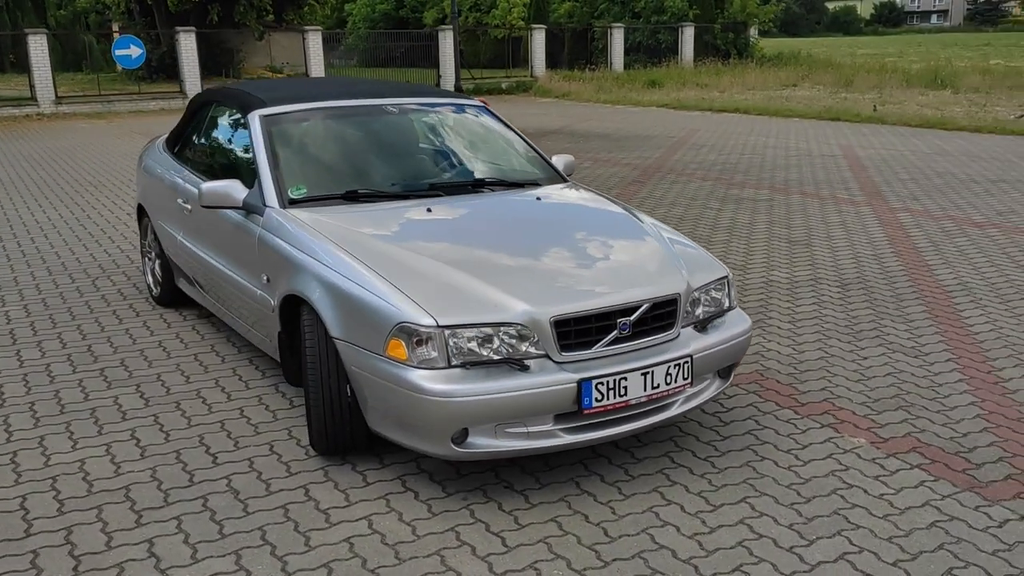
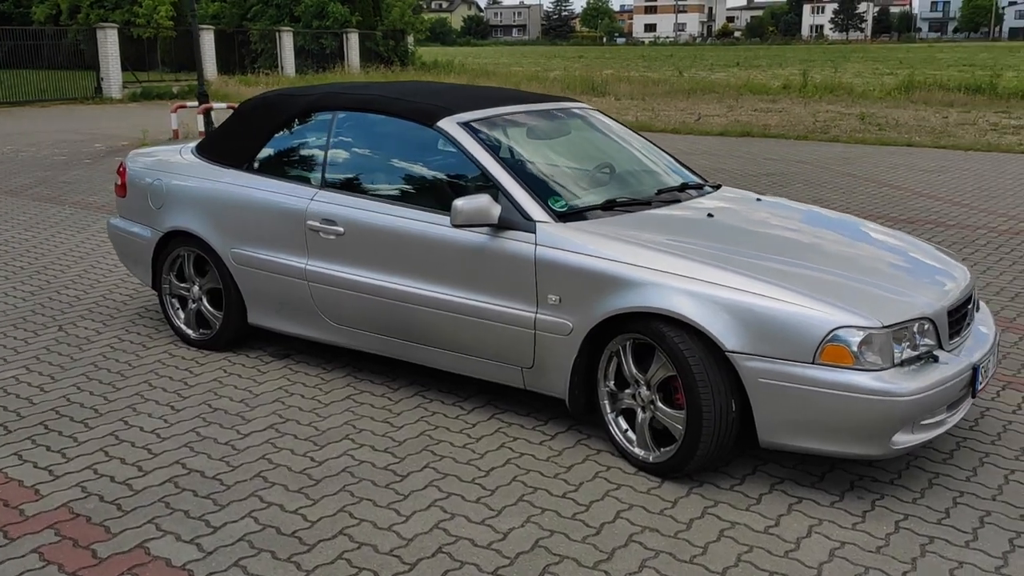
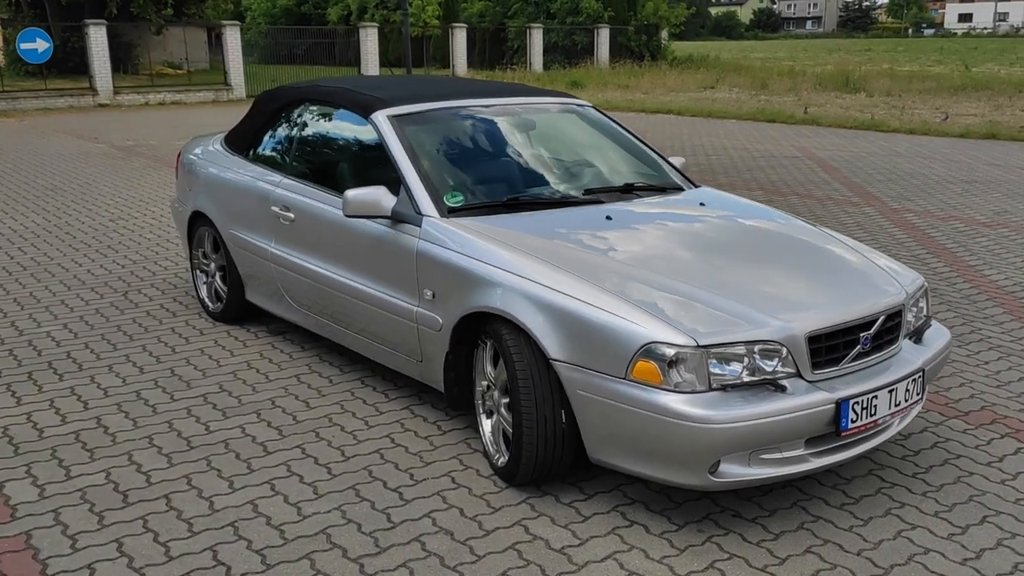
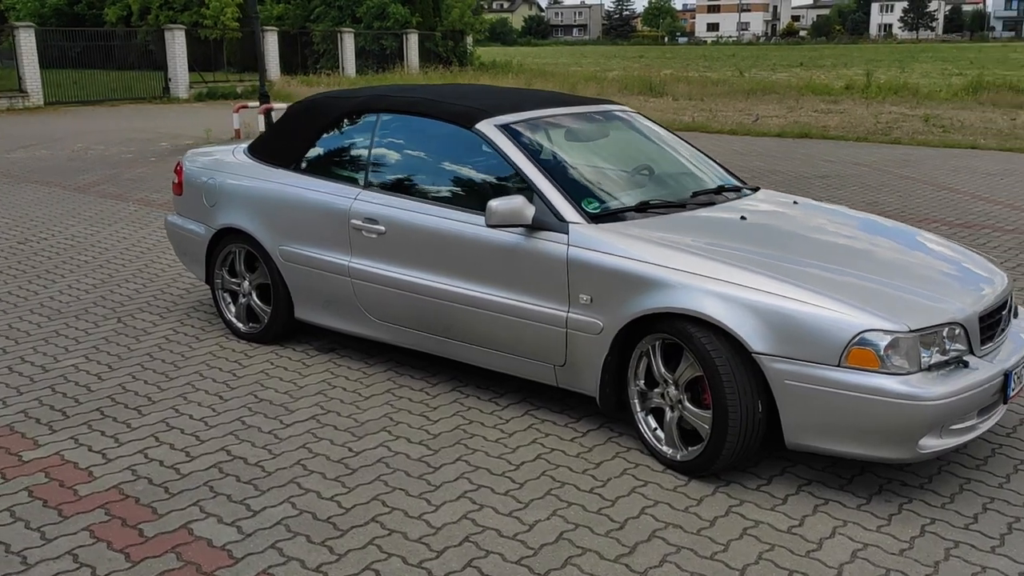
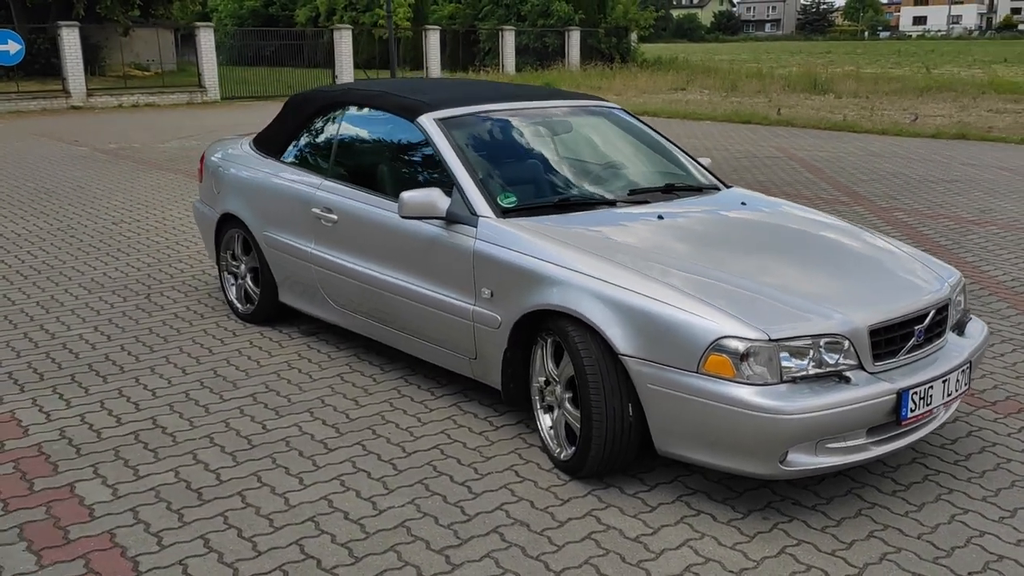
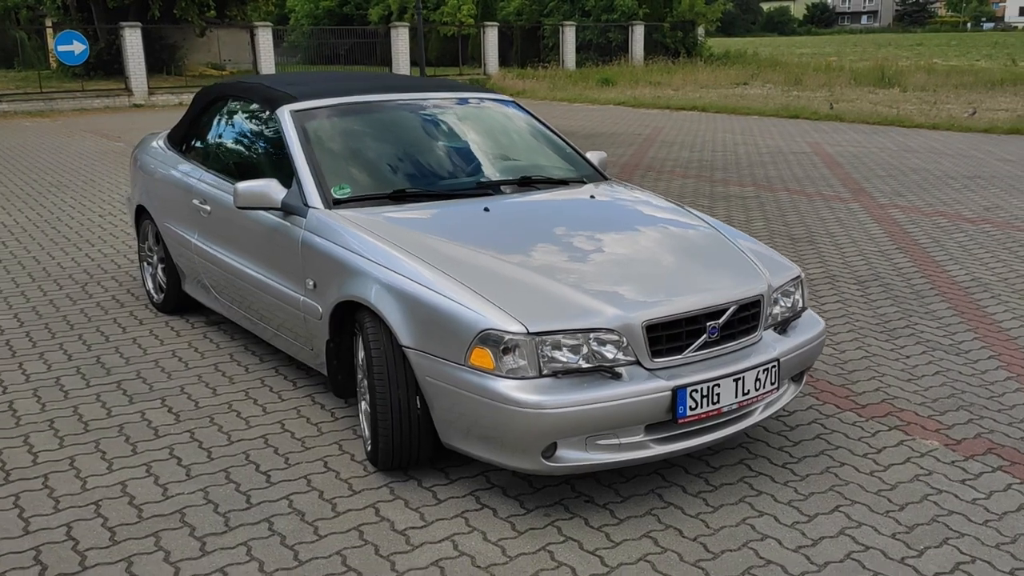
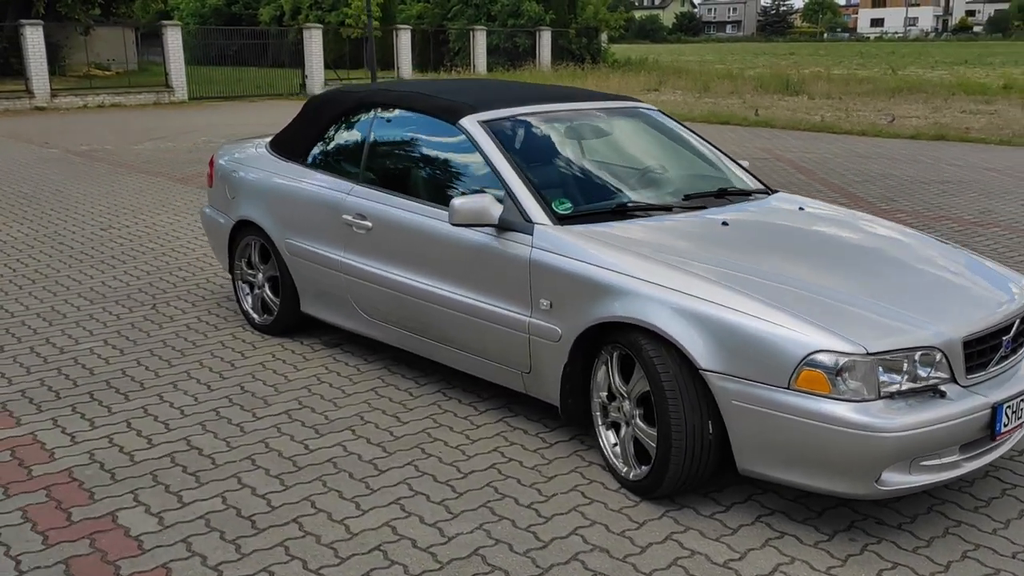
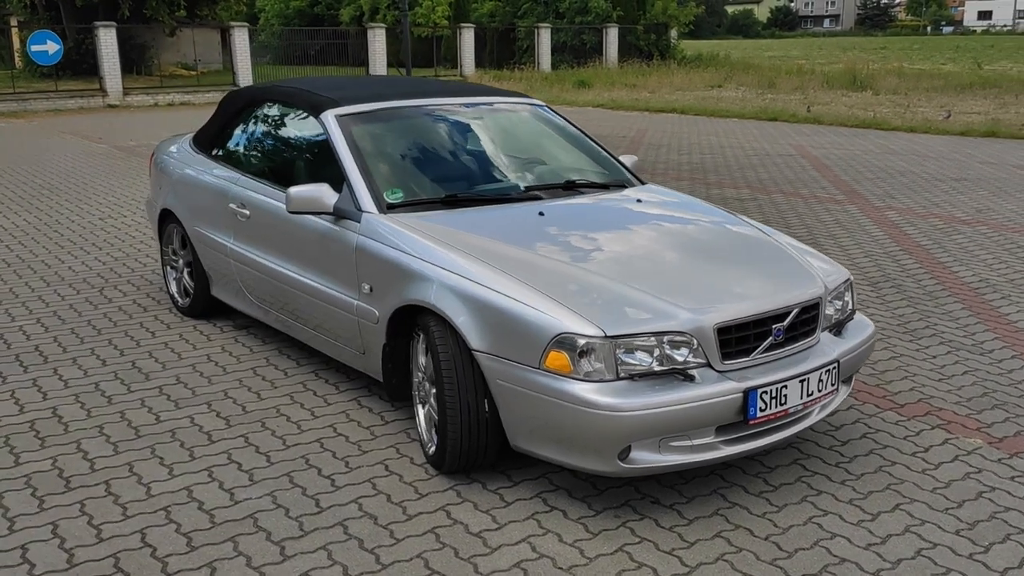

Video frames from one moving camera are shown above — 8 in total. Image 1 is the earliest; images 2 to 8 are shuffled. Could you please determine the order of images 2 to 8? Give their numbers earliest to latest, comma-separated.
6, 8, 3, 5, 7, 4, 2
